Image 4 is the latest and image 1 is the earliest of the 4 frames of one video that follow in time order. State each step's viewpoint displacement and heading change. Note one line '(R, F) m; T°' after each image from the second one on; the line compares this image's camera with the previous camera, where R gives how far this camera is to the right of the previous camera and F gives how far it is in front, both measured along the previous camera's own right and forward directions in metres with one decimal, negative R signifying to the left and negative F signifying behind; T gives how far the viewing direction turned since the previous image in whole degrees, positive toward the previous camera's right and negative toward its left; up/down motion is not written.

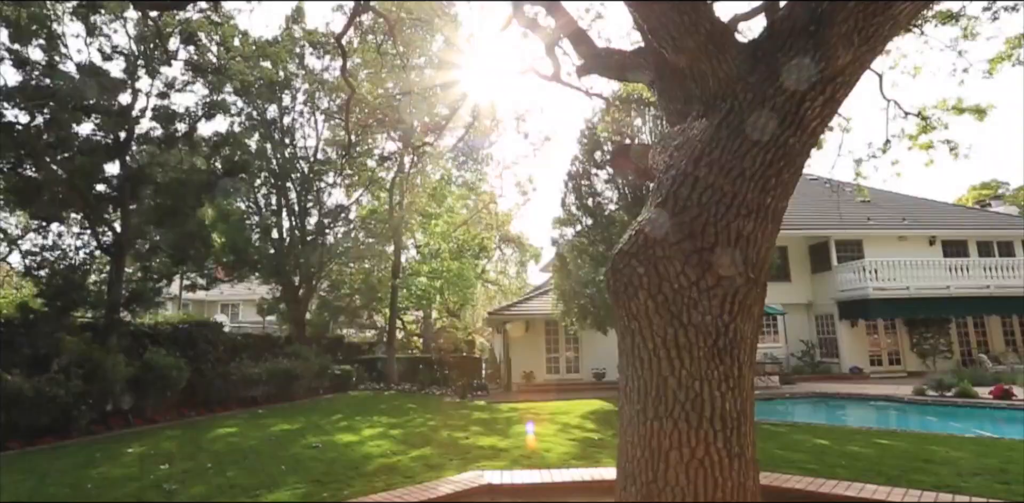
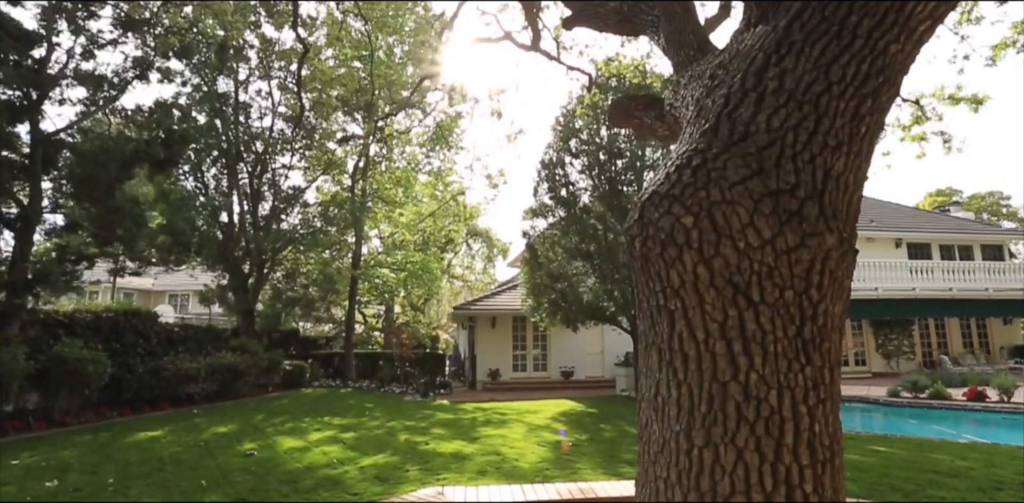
(-0.1, +1.1) m; +3°
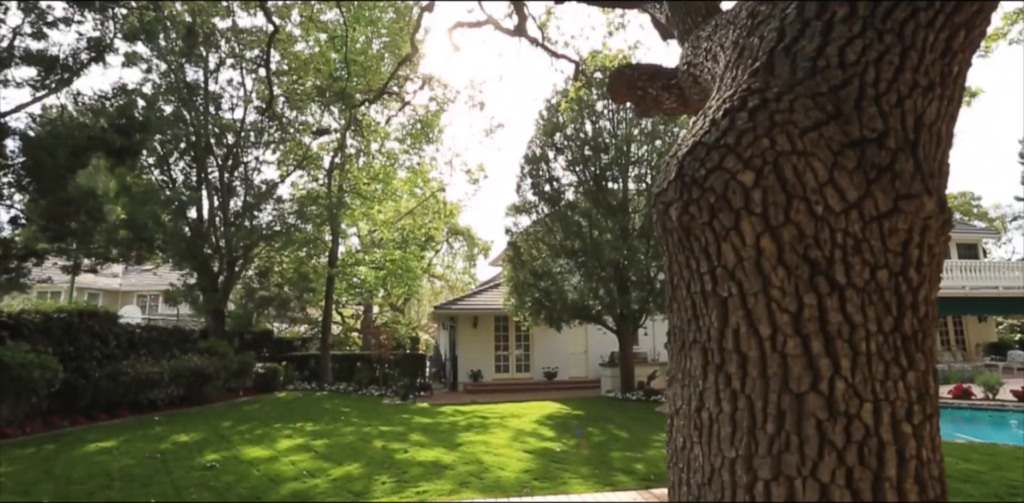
(-0.1, +0.6) m; +2°
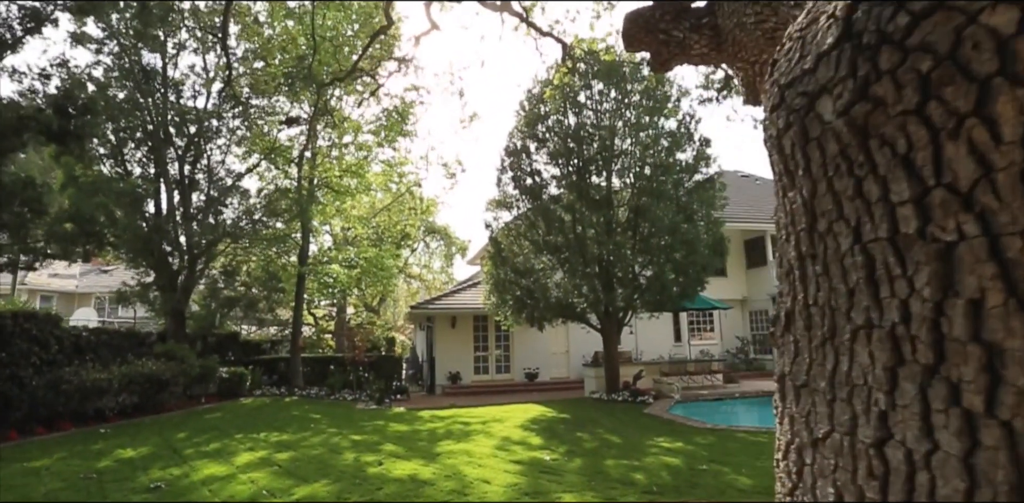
(-0.1, +0.8) m; +2°
